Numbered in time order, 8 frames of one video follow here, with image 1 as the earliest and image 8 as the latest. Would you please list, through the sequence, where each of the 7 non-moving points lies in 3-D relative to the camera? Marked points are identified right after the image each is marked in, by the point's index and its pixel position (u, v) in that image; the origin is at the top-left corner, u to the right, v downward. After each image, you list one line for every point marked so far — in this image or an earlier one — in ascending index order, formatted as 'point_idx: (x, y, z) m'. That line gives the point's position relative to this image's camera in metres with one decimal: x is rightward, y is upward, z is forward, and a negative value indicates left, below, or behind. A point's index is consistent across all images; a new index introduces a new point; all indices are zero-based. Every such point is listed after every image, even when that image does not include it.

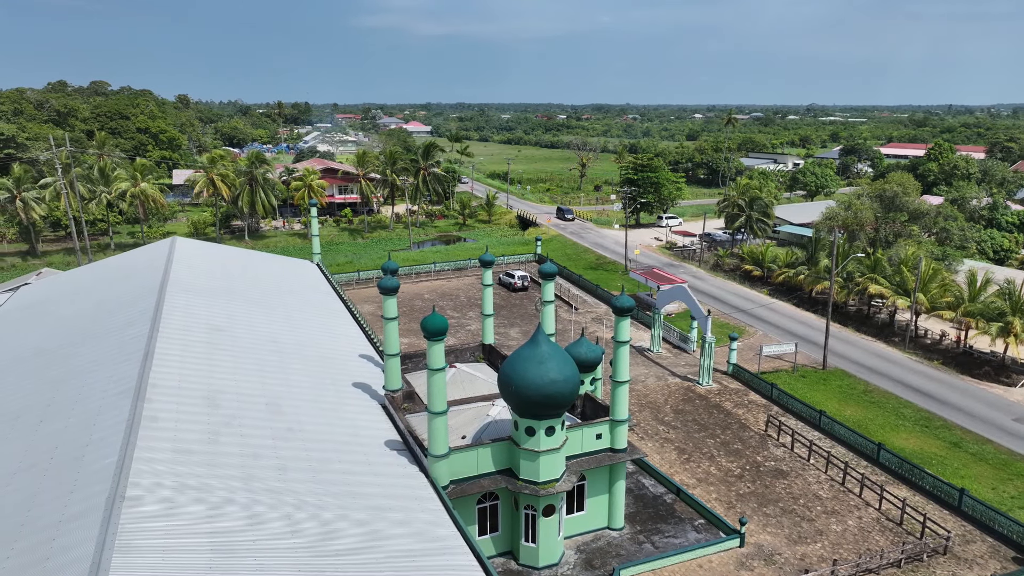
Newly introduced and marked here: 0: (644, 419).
0: (+3.5, -3.4, +18.5) m
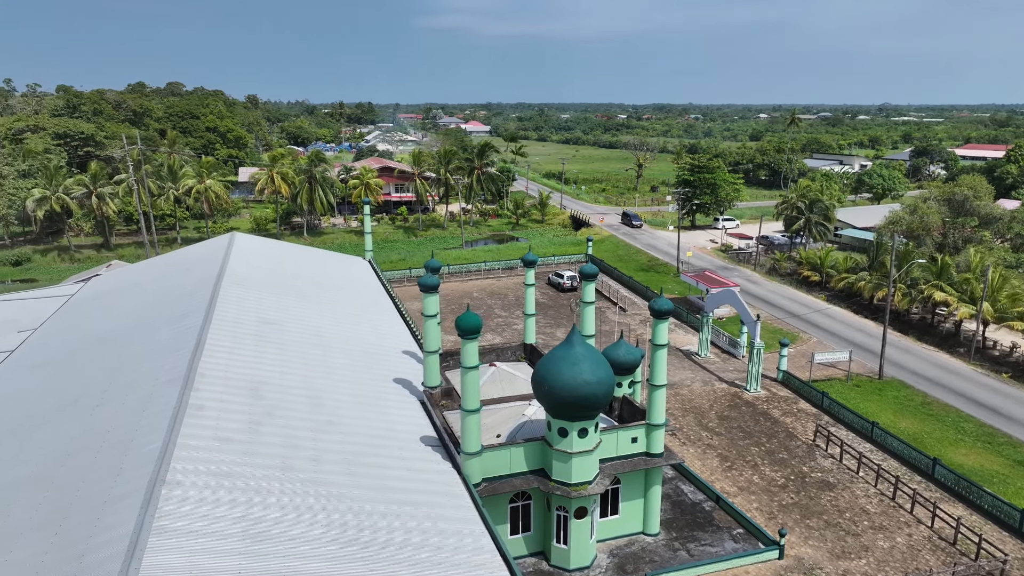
0: (+4.5, -3.5, +18.2) m
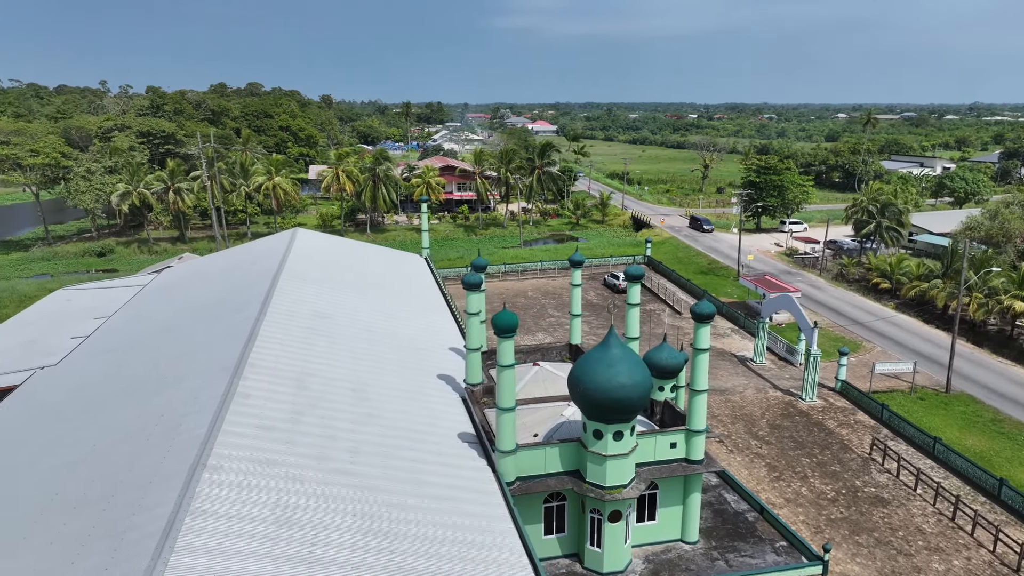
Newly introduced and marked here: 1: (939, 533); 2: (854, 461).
0: (+5.6, -3.6, +17.8) m
1: (+8.3, -4.7, +13.7) m
2: (+7.9, -4.0, +16.3) m
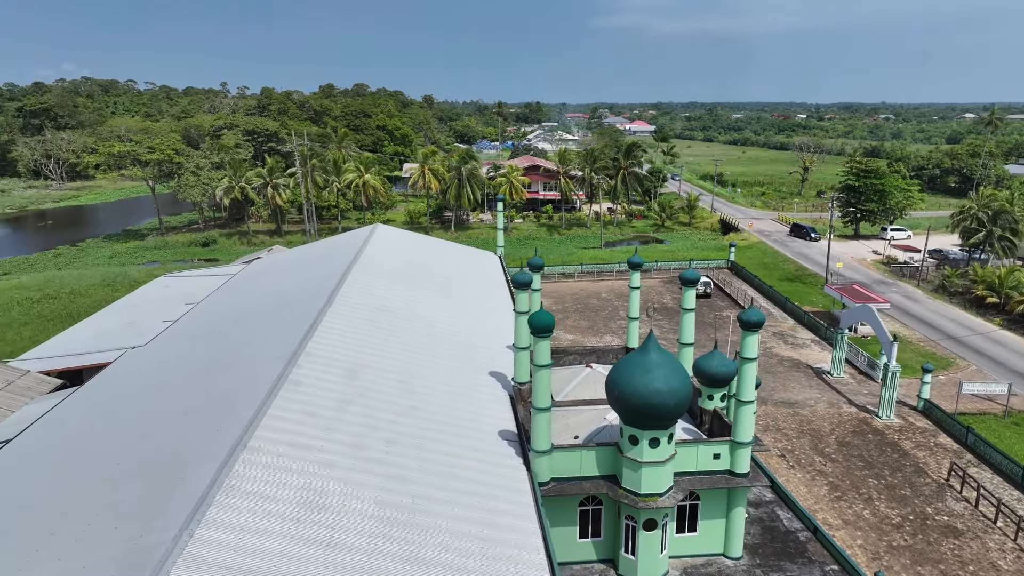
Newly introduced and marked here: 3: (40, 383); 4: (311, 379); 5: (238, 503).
0: (+6.9, -3.8, +16.9) m
1: (+9.0, -5.0, +12.5) m
2: (+9.0, -4.3, +15.2) m
3: (-11.7, -2.4, +17.5) m
4: (-3.7, -1.7, +13.0) m
5: (-3.5, -2.7, +8.9) m
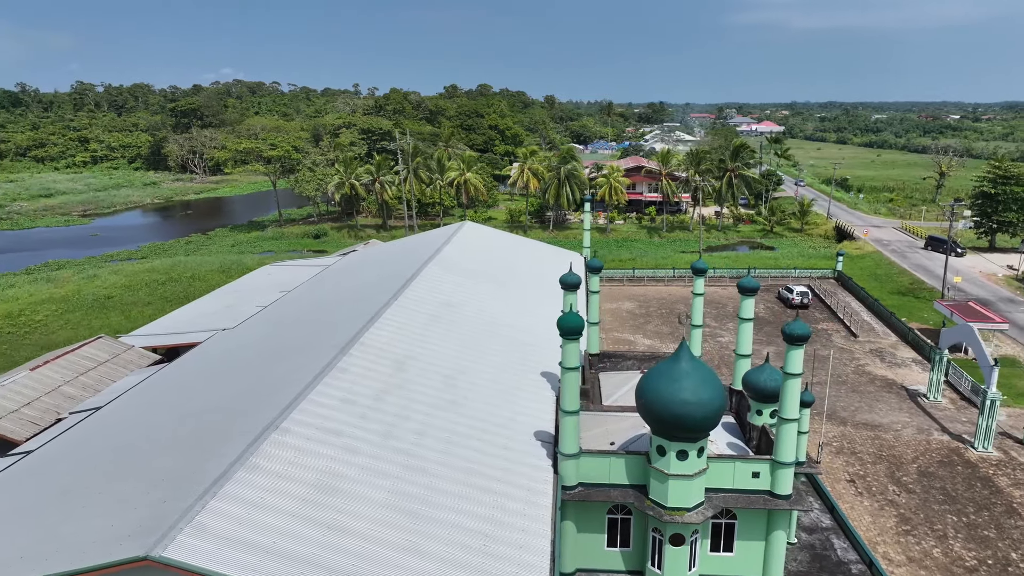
0: (+8.1, -4.1, +15.7) m
1: (+9.3, -5.4, +11.0) m
2: (+9.8, -4.6, +13.6) m
3: (-10.2, -1.9, +19.3) m
4: (-3.0, -1.5, +13.6) m
5: (-3.4, -2.6, +9.4) m
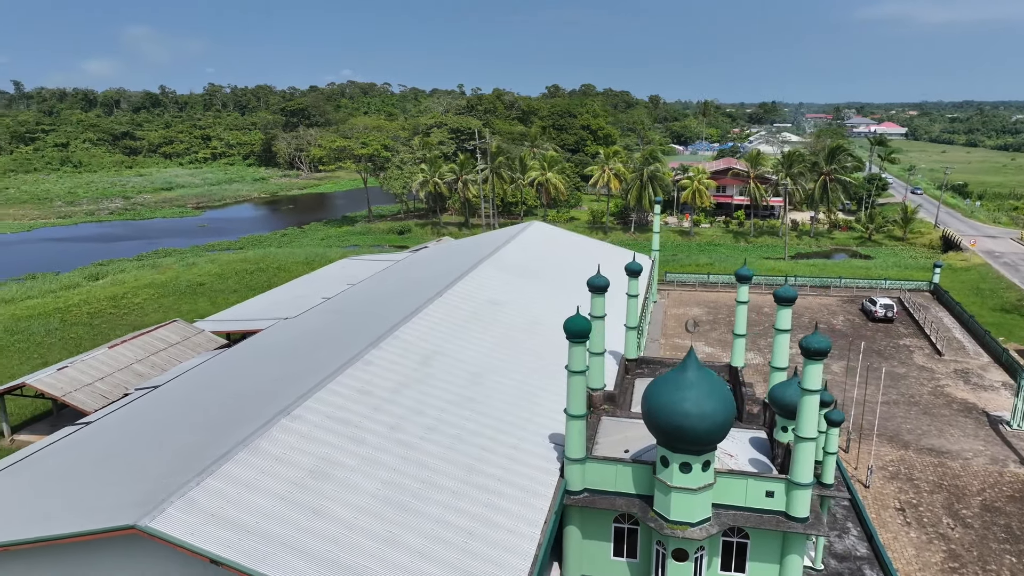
0: (+8.6, -4.4, +14.5) m
1: (+9.1, -5.7, +9.7) m
2: (+10.0, -5.0, +12.2) m
3: (-8.9, -1.6, +20.6) m
4: (-2.5, -1.4, +13.9) m
5: (-3.6, -2.4, +9.9) m
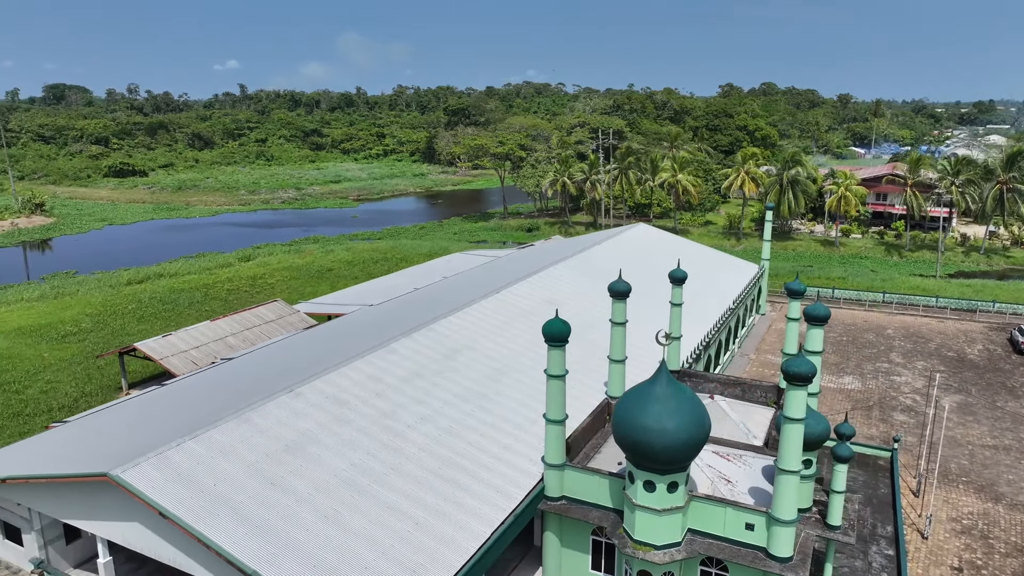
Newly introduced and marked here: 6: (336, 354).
0: (+8.6, -4.9, +12.4) m
1: (+7.9, -6.2, +7.6) m
2: (+9.4, -5.6, +9.9) m
3: (-6.7, -1.1, +22.4) m
4: (-2.1, -1.3, +14.5) m
5: (-4.2, -2.2, +10.8) m
6: (-3.6, -1.3, +14.4) m
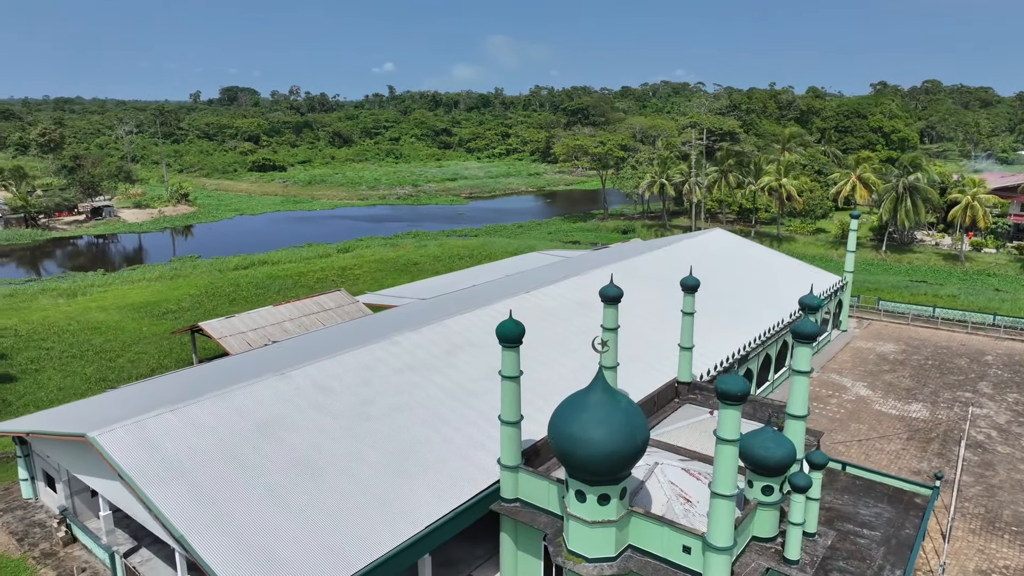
0: (+7.9, -5.3, +10.9) m
1: (+6.3, -6.6, +6.3) m
2: (+8.1, -6.0, +8.2) m
3: (-5.2, -0.8, +23.5) m
4: (-2.1, -1.2, +14.9) m
5: (-4.9, -2.0, +11.6) m
6: (-3.6, -1.2, +15.1) m
